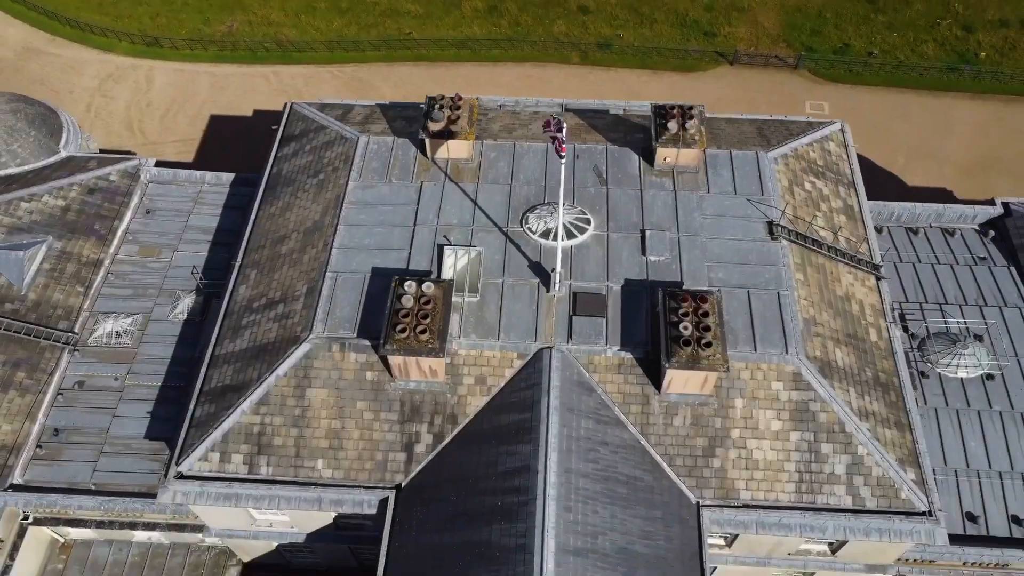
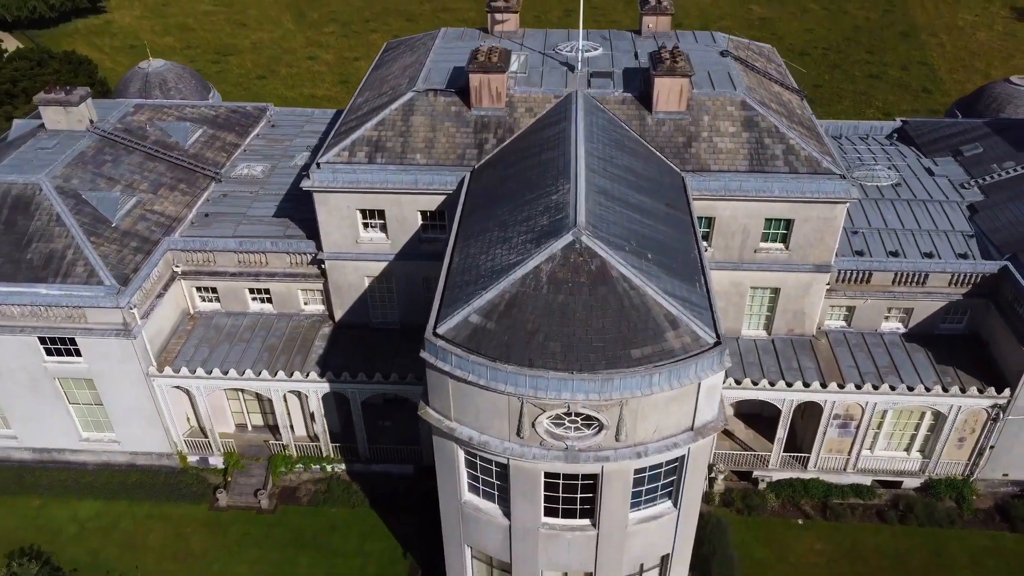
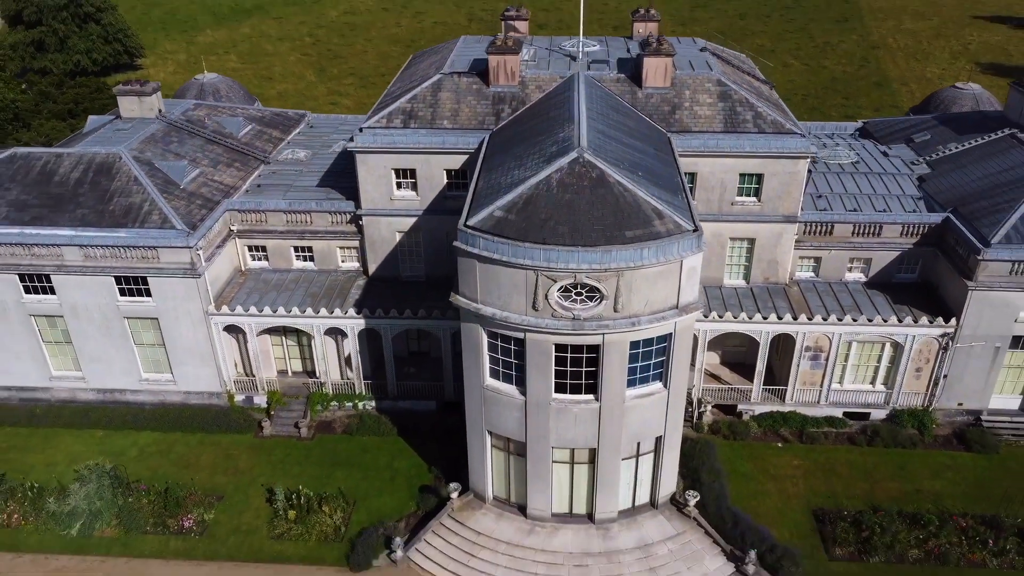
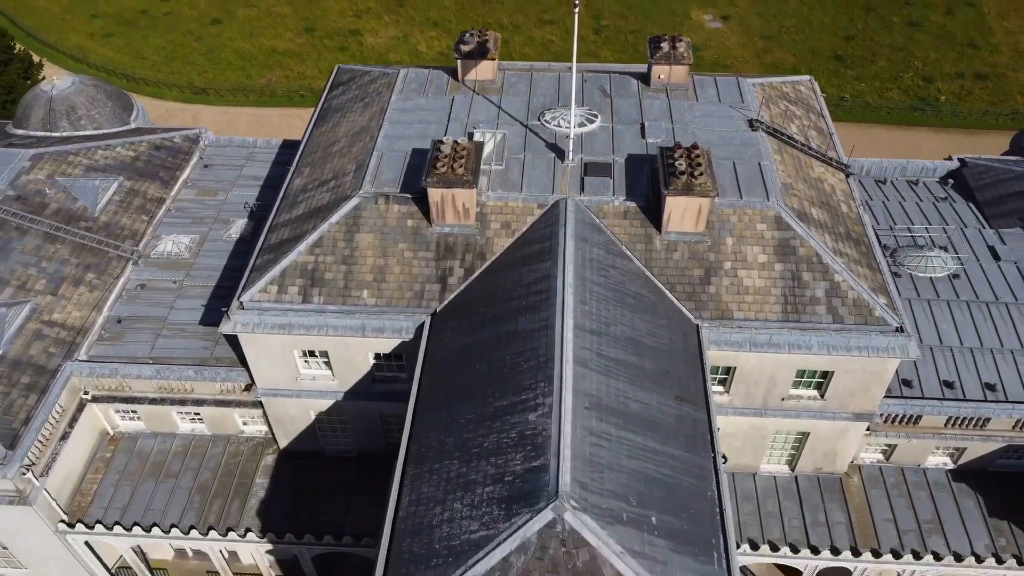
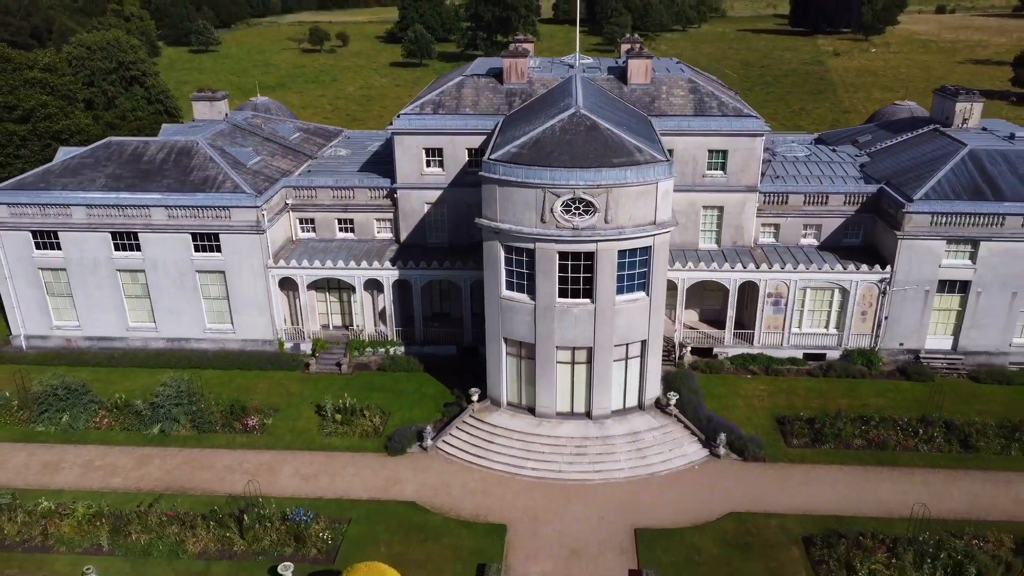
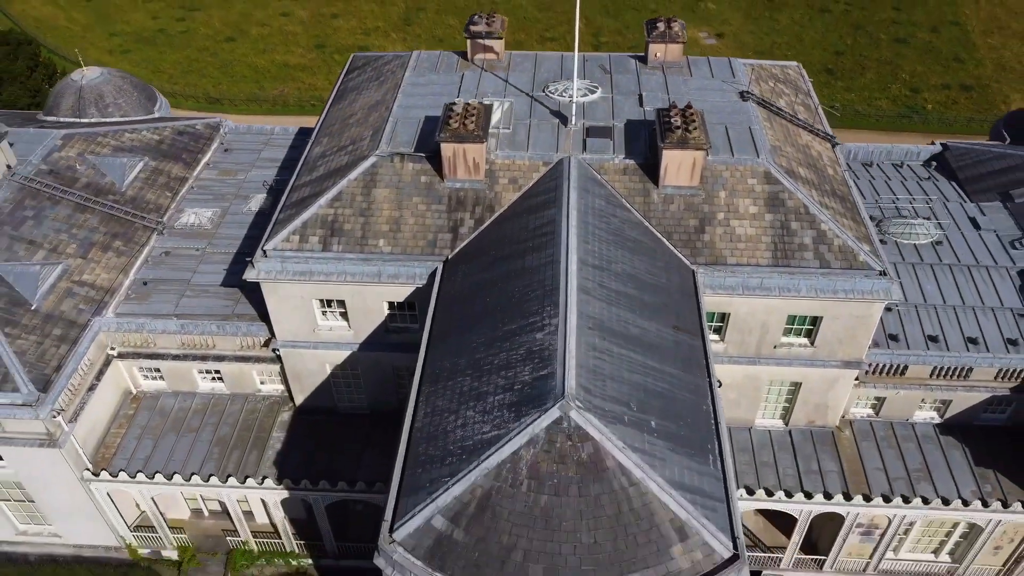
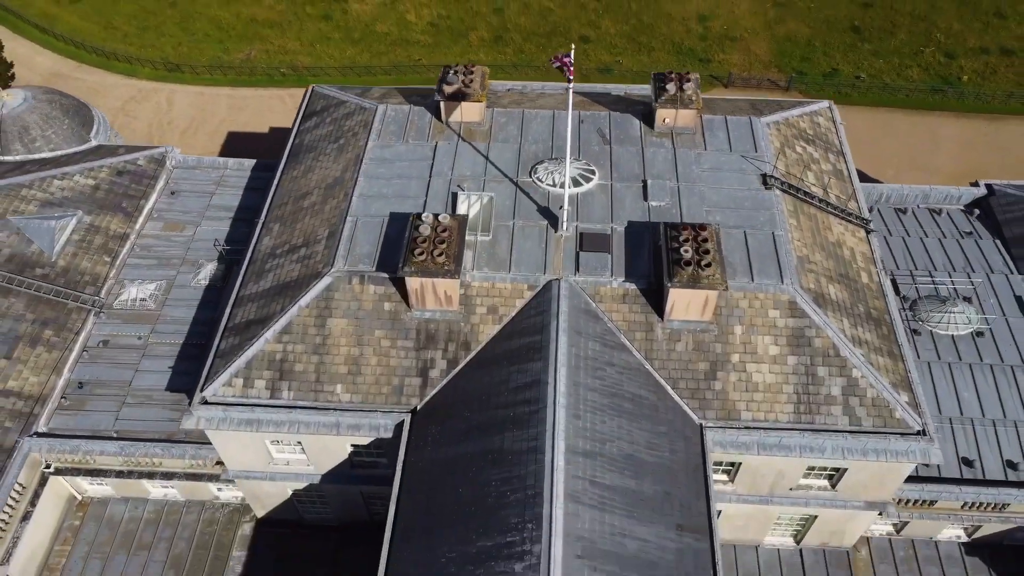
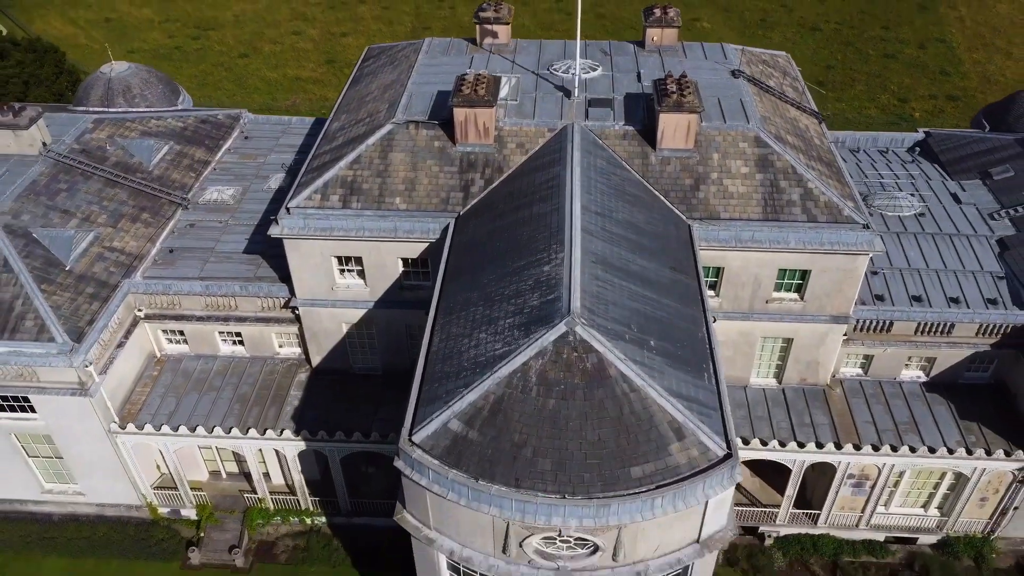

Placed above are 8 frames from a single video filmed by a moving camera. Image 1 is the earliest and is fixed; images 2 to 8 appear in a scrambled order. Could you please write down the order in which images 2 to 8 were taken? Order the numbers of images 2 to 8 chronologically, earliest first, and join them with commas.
7, 4, 6, 8, 2, 3, 5
